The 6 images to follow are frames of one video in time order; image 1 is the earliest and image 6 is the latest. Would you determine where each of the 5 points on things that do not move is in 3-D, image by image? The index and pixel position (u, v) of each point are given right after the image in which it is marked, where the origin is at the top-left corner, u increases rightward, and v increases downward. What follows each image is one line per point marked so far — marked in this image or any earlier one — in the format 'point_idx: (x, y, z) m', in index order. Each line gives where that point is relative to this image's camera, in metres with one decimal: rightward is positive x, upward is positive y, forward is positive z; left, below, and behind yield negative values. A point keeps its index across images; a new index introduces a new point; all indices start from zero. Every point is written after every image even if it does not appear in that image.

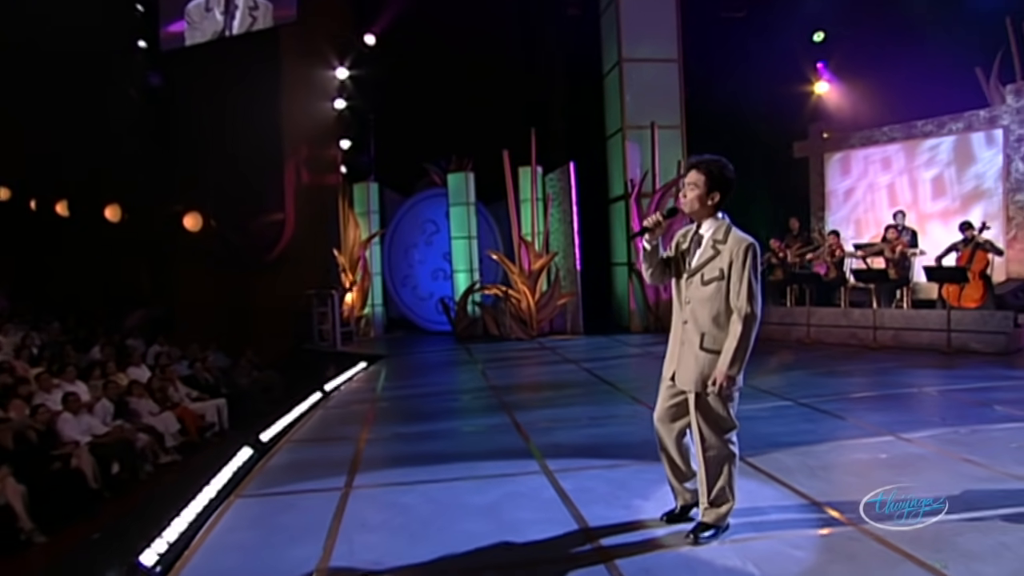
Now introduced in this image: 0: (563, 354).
0: (+0.5, -0.7, +7.6) m
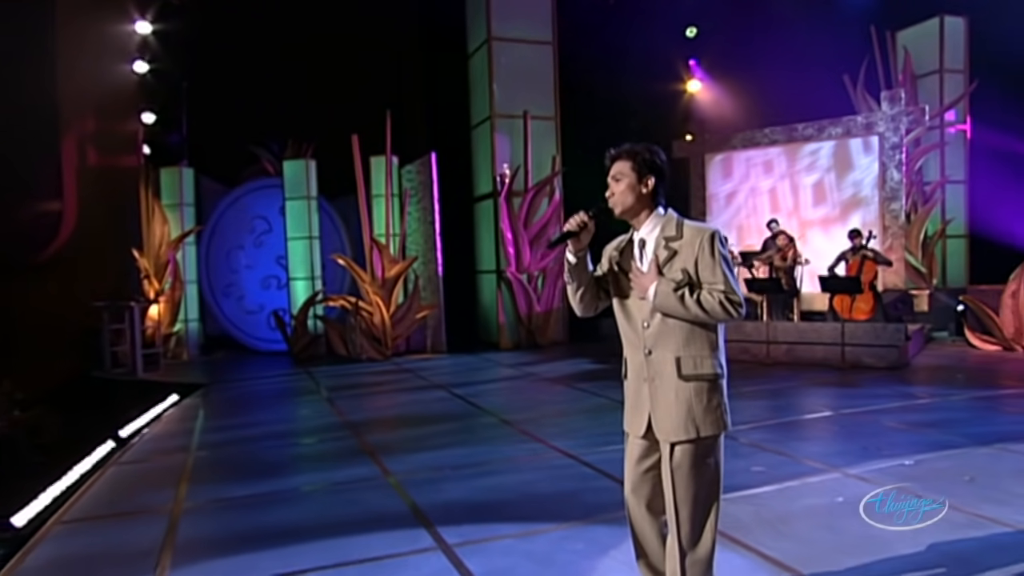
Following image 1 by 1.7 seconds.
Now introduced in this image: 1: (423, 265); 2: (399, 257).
0: (-0.7, -0.7, +6.5) m
1: (-0.9, +0.2, +8.7) m
2: (-1.2, +0.3, +8.5) m
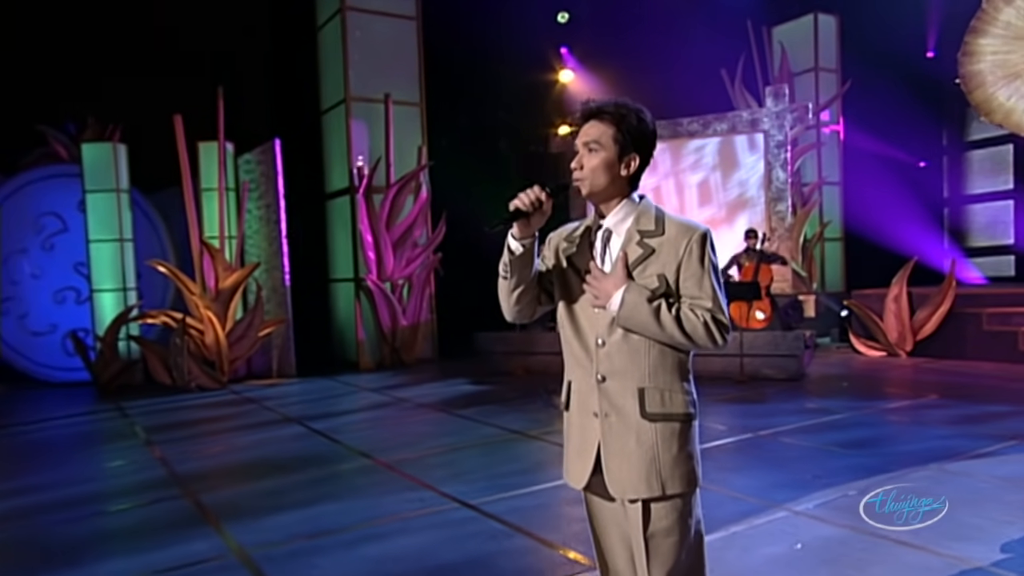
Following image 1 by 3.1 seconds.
0: (-1.6, -0.8, +5.4) m
1: (-2.3, +0.1, +7.6) m
2: (-2.5, +0.2, +7.2) m
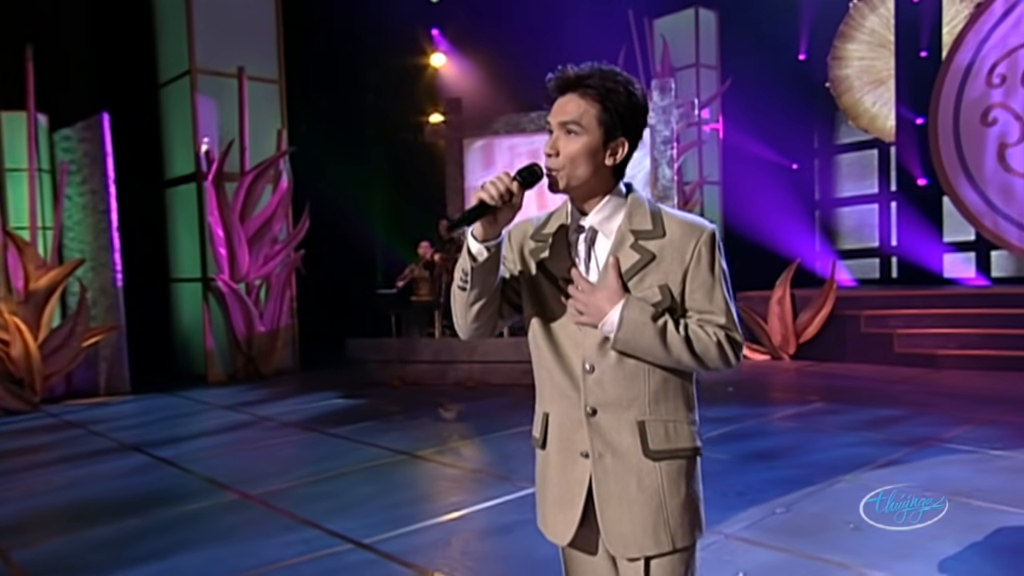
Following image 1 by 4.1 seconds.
0: (-2.3, -0.8, +4.5) m
1: (-3.4, +0.1, +6.5) m
2: (-3.5, +0.2, +6.1) m
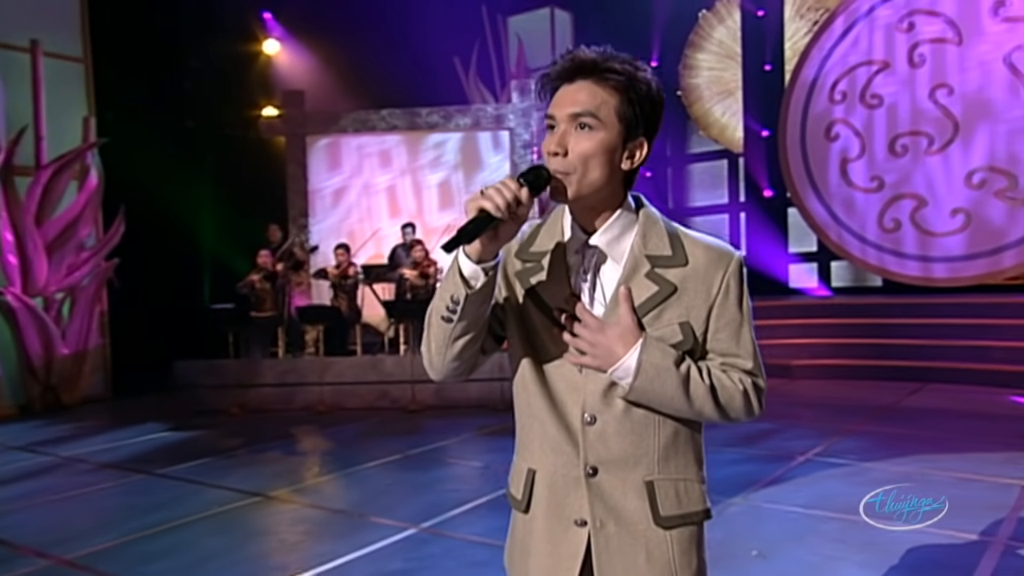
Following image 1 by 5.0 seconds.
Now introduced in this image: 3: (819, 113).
0: (-2.9, -0.9, +3.5) m
1: (-4.4, 0.0, +5.2) m
2: (-4.4, +0.1, +4.8) m
3: (+2.5, +1.4, +6.6) m
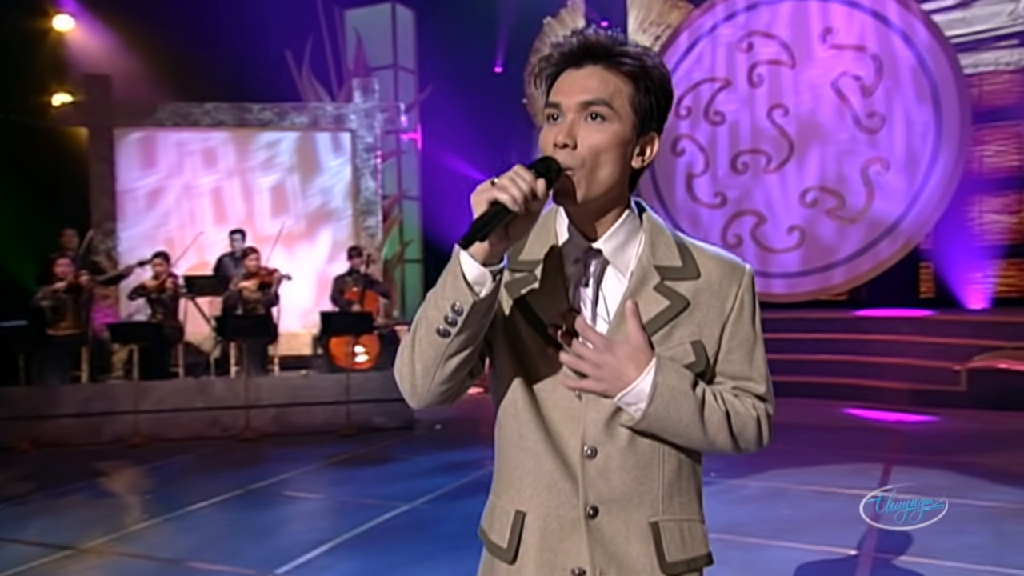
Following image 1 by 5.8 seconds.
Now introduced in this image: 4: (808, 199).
0: (-3.3, -1.0, +2.4) m
1: (-5.2, 0.0, +3.7) m
2: (-5.1, +0.1, +3.4) m
3: (+1.2, +1.3, +6.7) m
4: (+2.2, +0.7, +6.1) m
